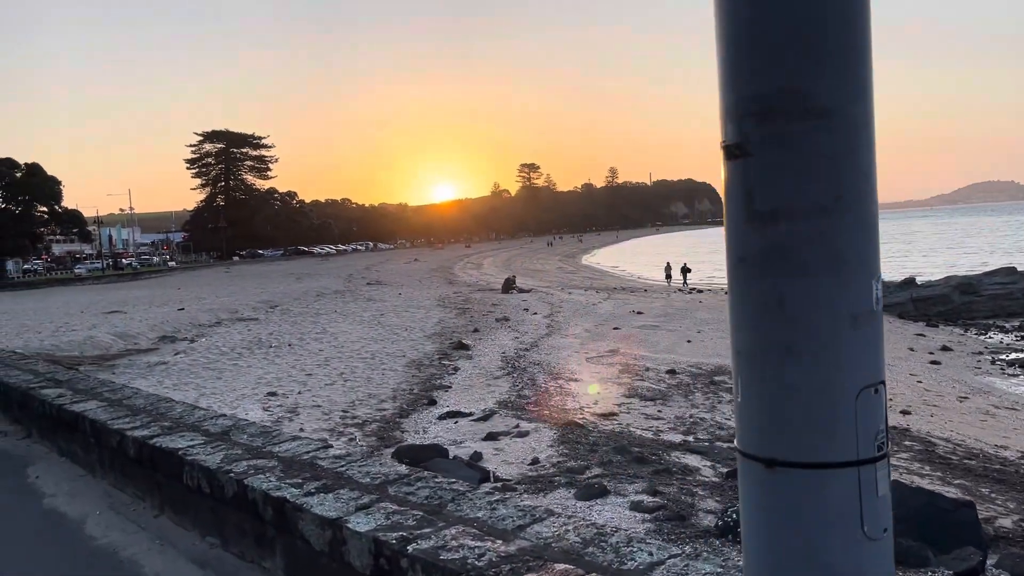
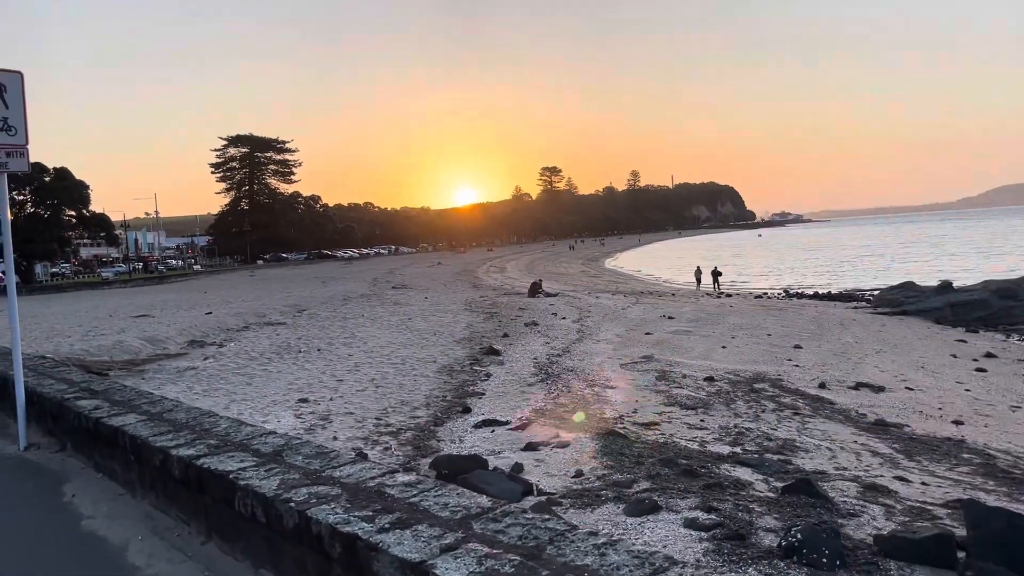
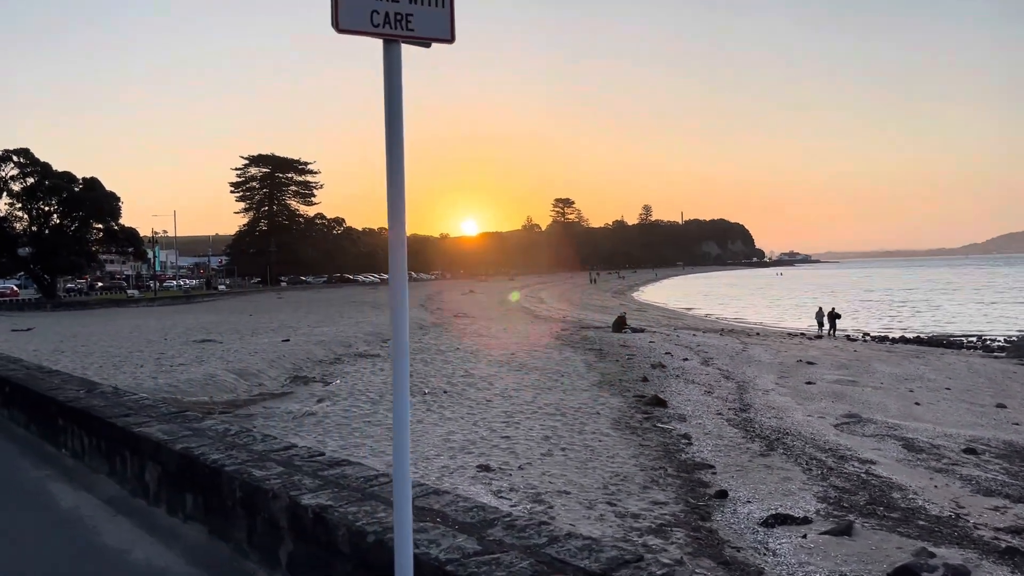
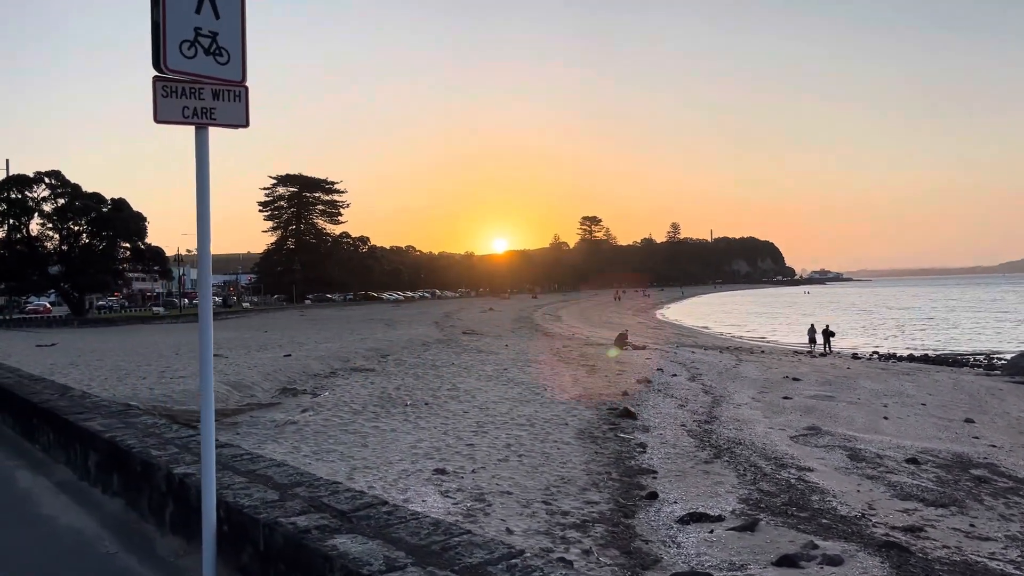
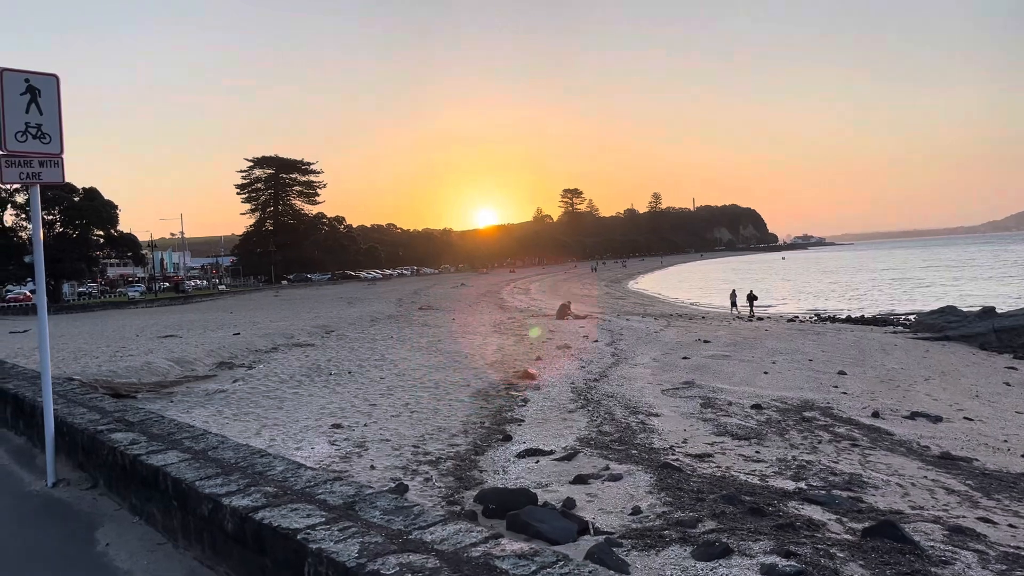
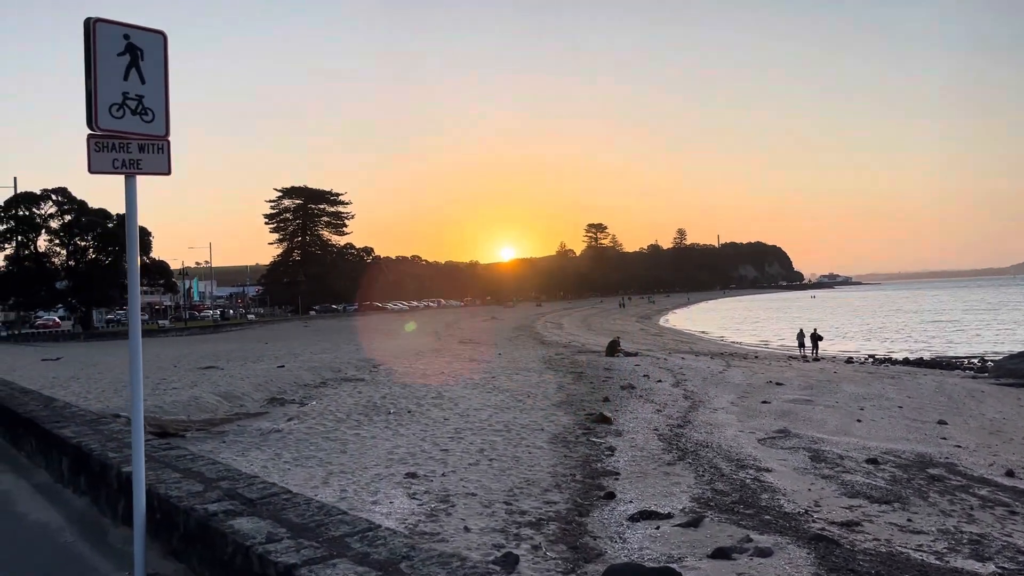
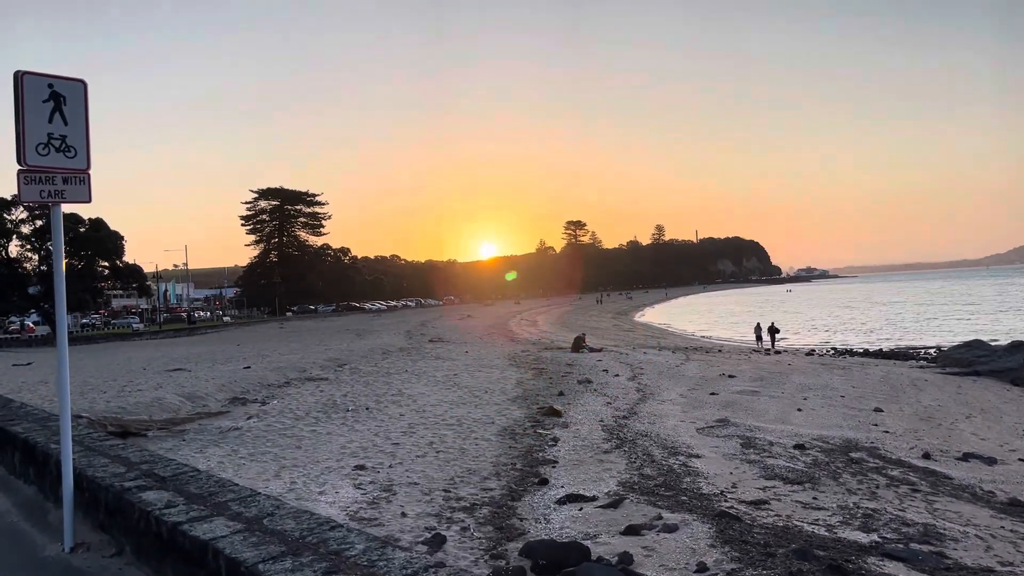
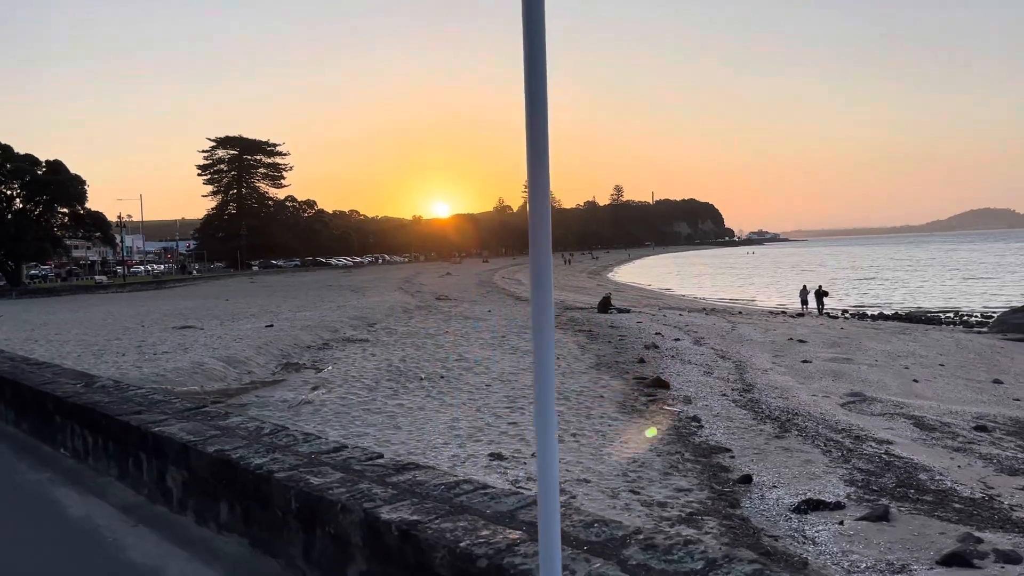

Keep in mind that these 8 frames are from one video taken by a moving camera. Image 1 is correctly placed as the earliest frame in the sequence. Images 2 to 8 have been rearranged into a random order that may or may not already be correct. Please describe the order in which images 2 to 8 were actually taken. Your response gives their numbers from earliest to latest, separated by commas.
2, 5, 7, 6, 4, 3, 8
